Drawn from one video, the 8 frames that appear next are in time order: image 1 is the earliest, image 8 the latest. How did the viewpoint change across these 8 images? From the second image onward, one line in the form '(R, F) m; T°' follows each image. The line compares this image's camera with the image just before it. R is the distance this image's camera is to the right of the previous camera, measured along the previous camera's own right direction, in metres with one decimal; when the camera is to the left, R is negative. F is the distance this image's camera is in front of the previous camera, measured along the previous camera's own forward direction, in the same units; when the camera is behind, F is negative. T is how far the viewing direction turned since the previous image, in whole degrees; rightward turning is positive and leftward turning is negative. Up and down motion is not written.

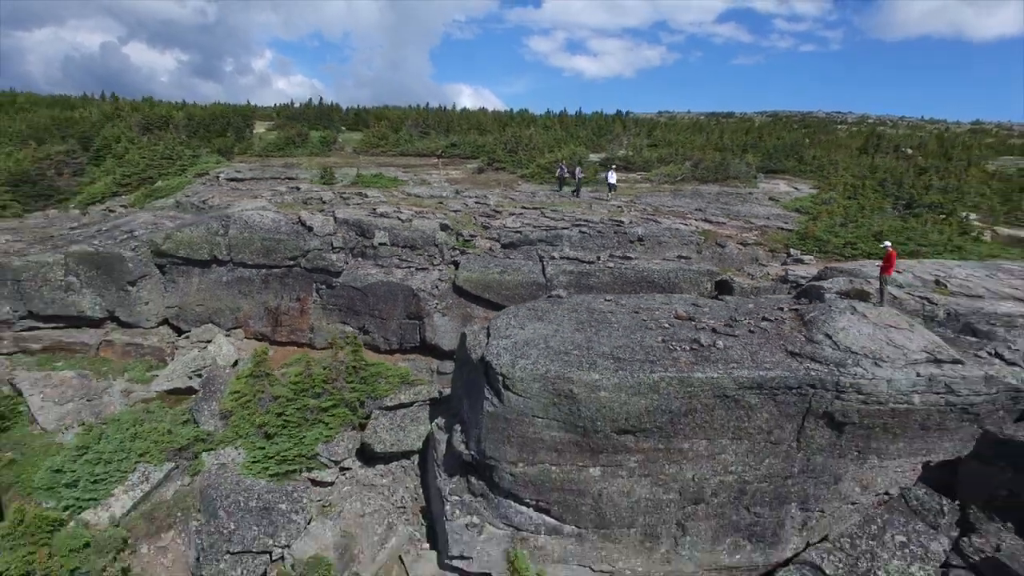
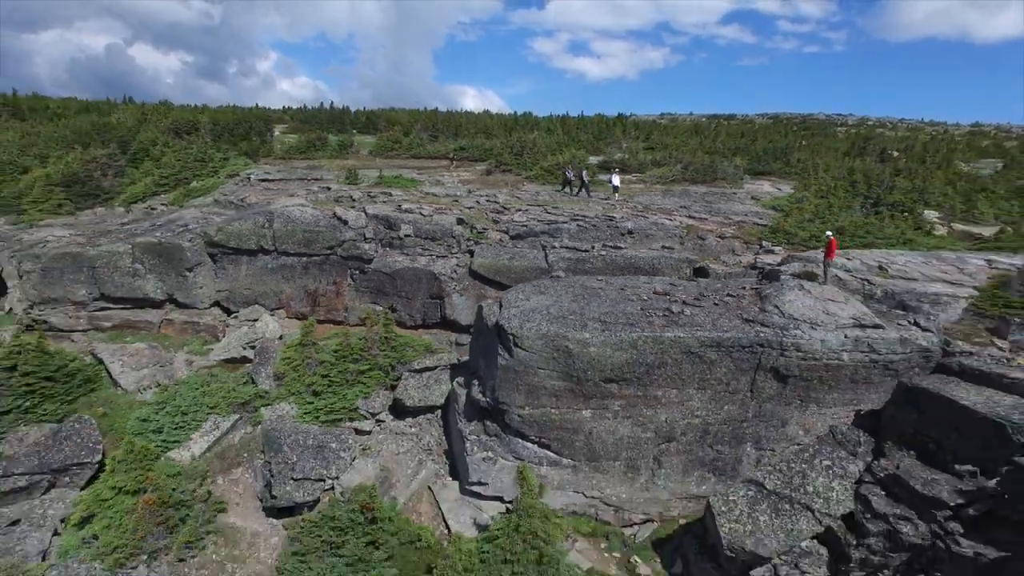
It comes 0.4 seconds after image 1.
(0.0, -1.0) m; 0°
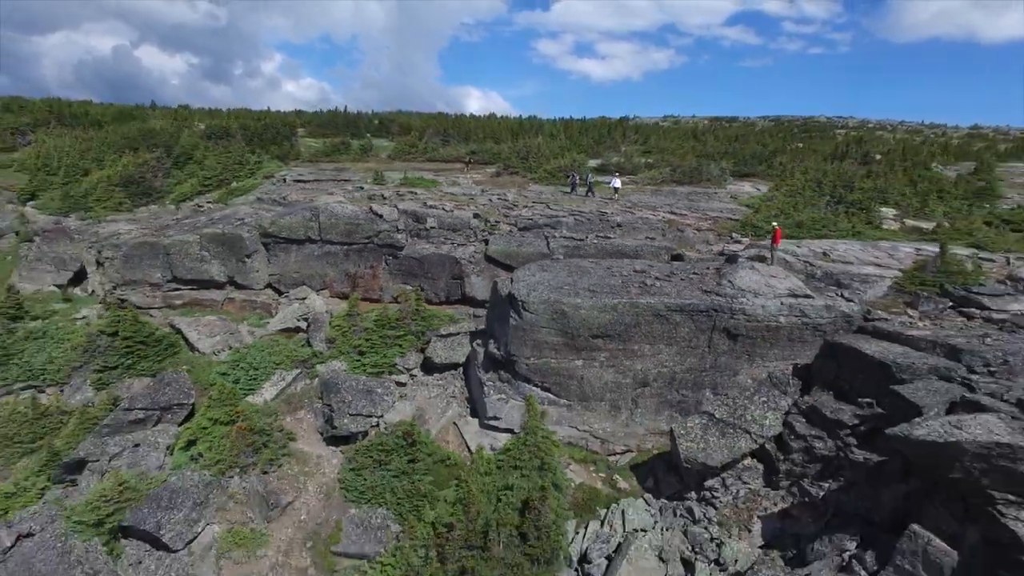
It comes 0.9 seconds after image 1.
(-0.1, -1.5) m; 0°
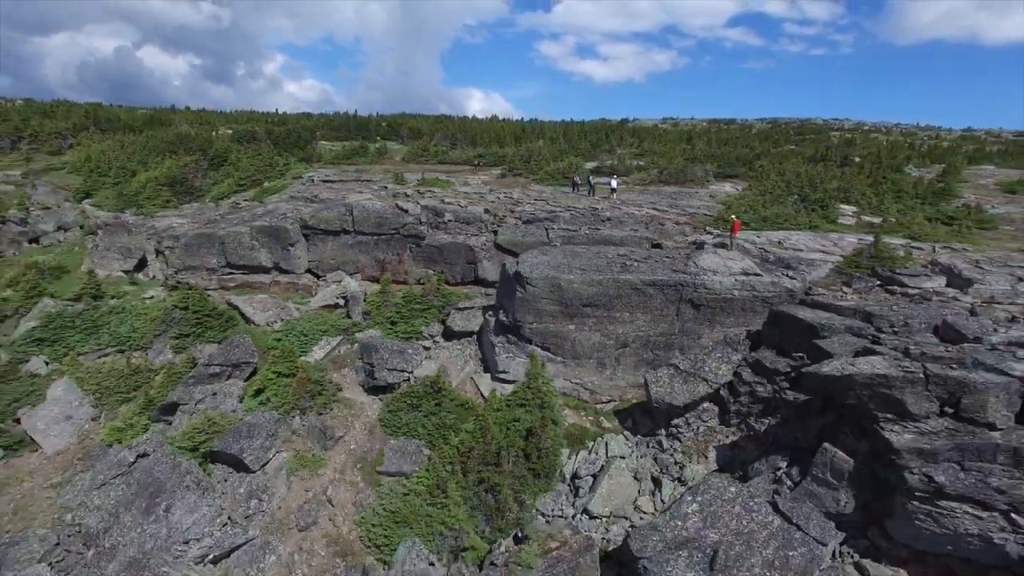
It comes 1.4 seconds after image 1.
(-0.1, -1.6) m; 0°
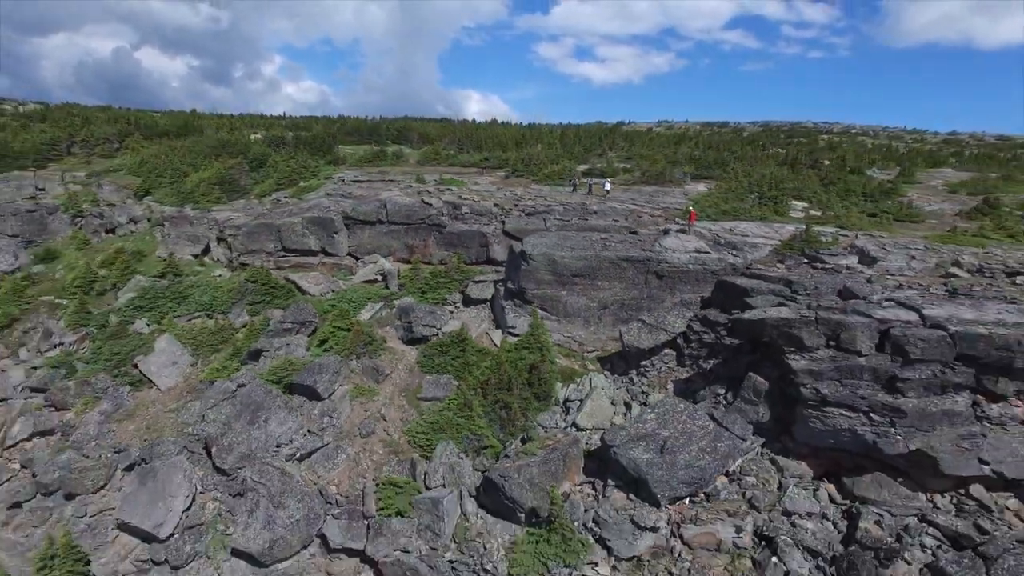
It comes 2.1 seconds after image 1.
(-0.2, -2.4) m; 0°
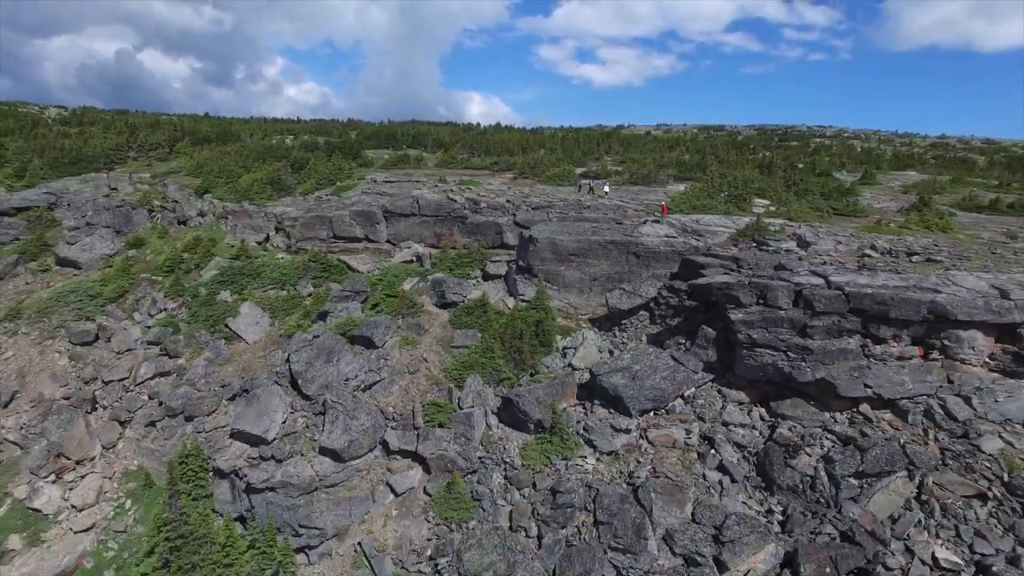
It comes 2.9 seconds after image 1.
(-0.2, -3.0) m; 0°
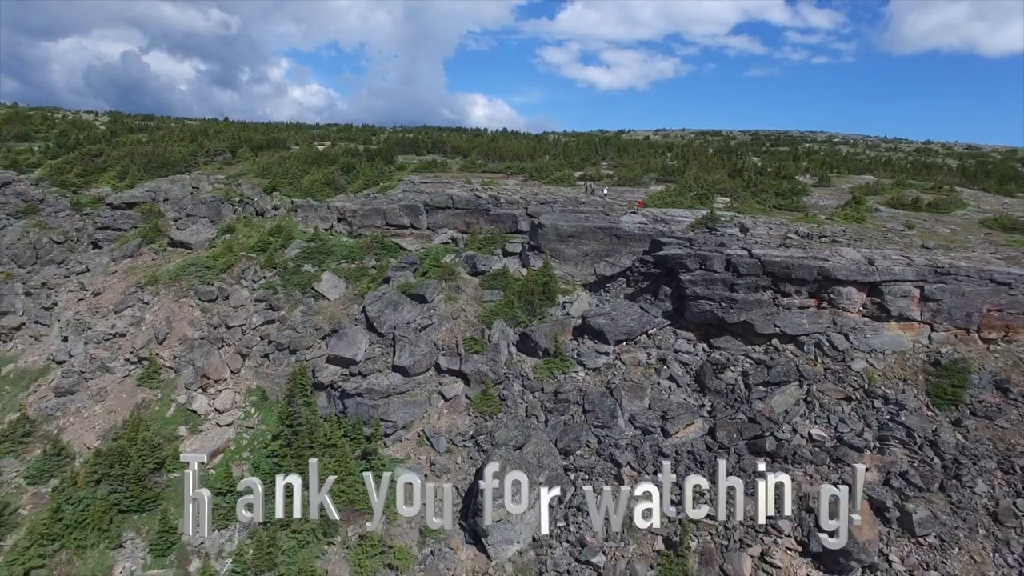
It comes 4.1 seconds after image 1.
(-0.3, -4.7) m; 0°
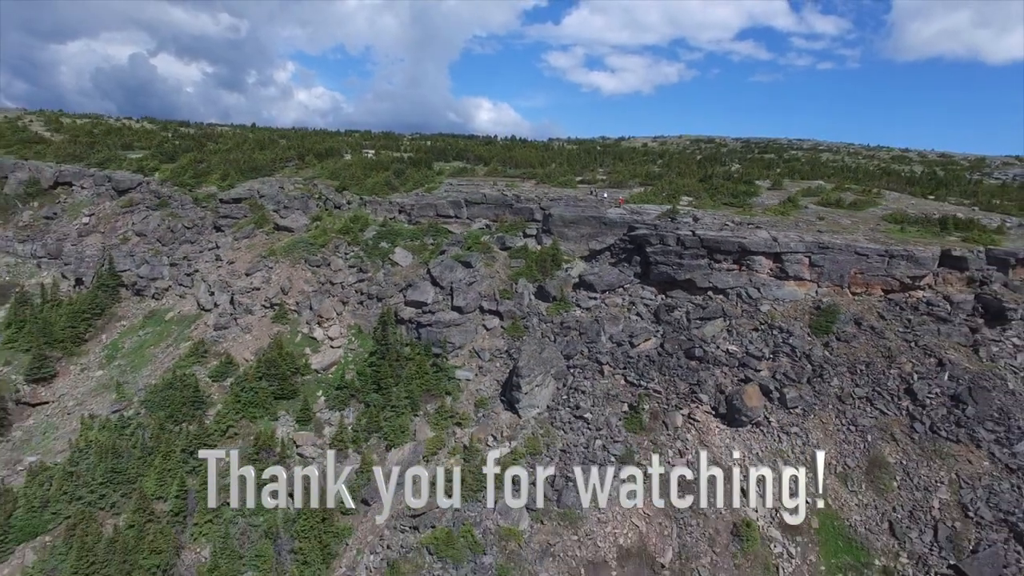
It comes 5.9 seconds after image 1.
(-0.7, -7.5) m; 0°
